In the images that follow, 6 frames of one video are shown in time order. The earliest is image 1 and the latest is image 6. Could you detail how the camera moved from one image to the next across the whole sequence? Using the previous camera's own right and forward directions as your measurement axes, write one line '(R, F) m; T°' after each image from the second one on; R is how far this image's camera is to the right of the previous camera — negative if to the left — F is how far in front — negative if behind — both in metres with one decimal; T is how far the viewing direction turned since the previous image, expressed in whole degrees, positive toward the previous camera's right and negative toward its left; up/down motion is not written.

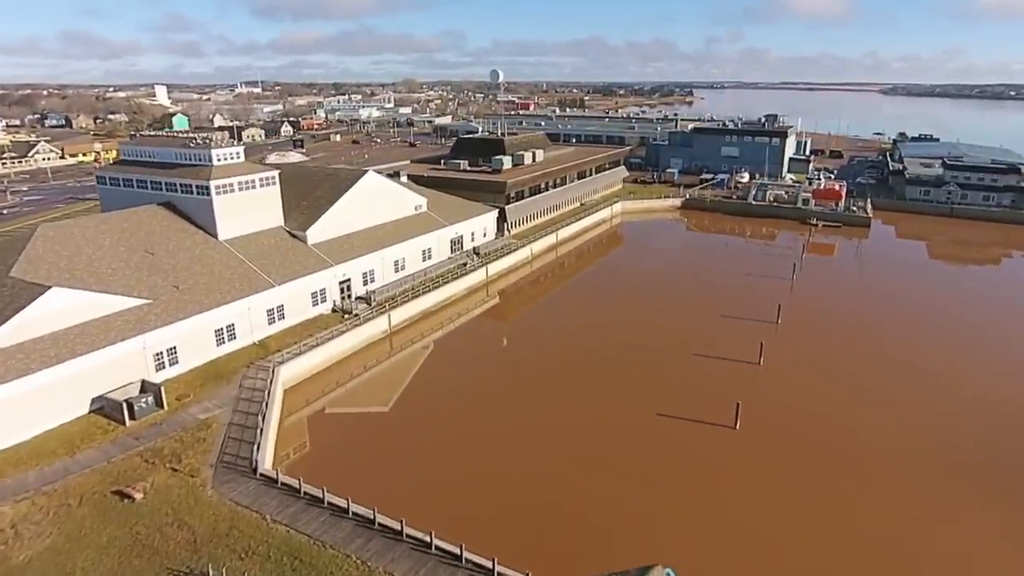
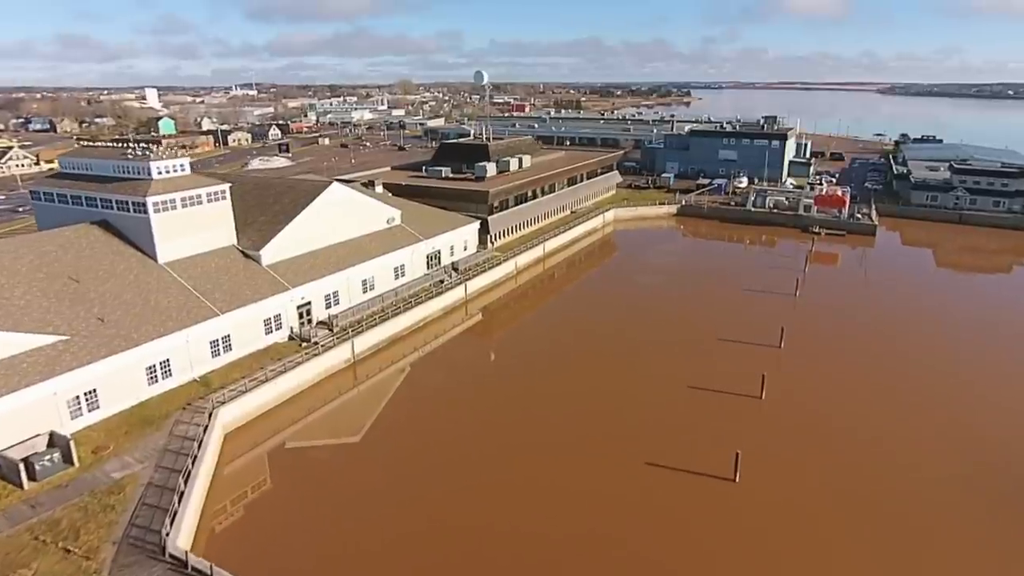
(+0.9, +2.5) m; 0°
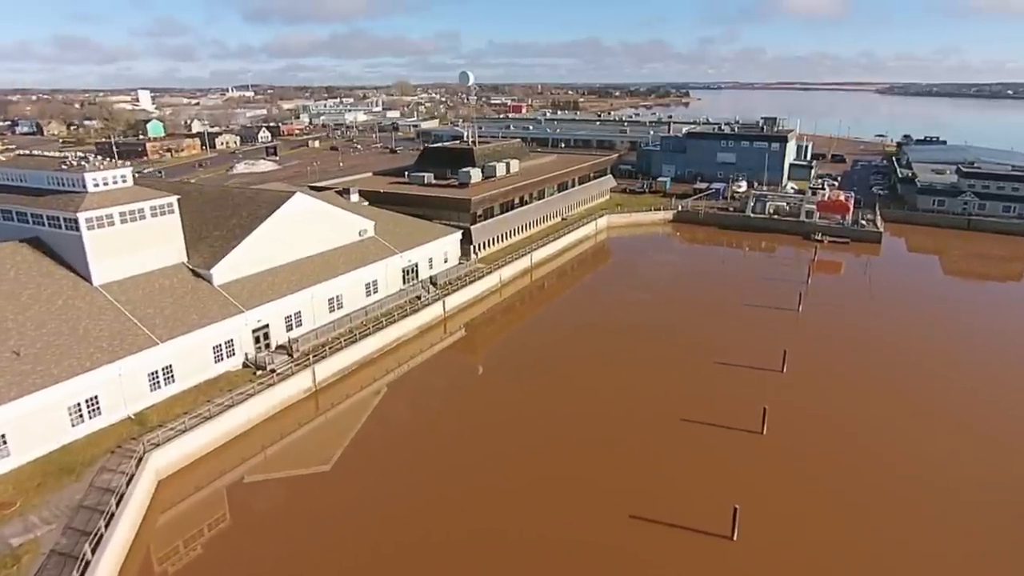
(+0.8, +2.2) m; 0°
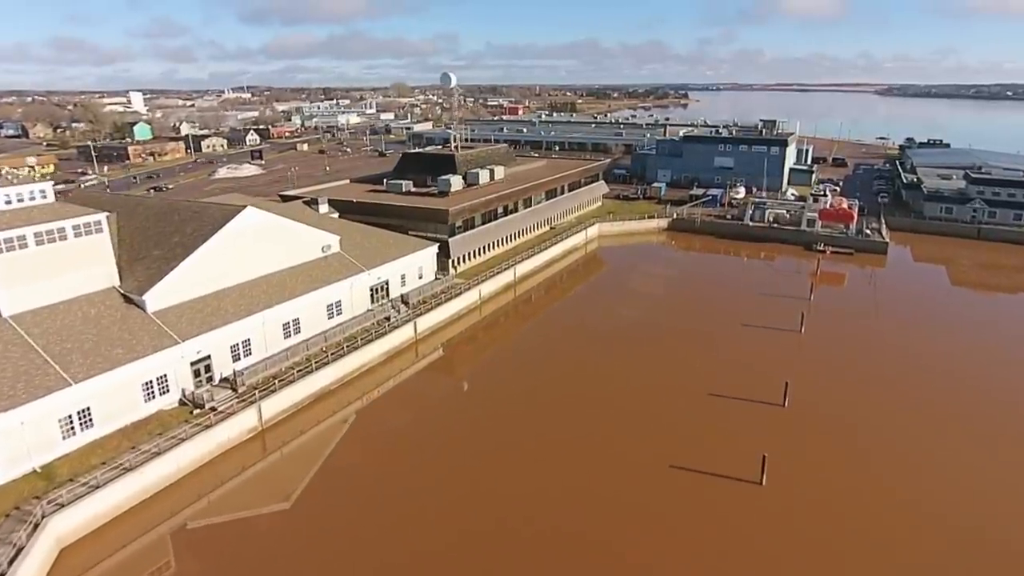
(+0.9, +2.4) m; 0°
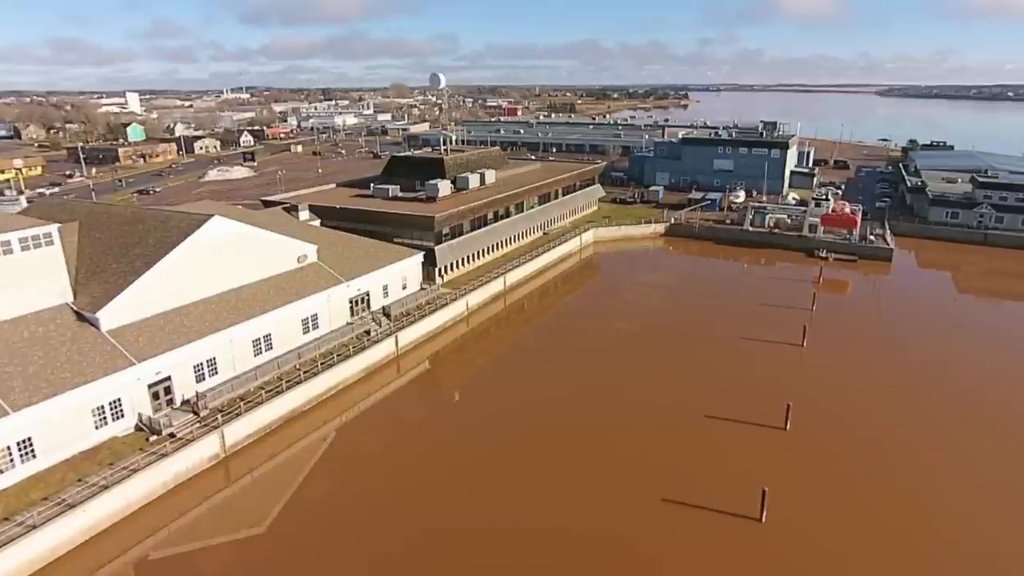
(+0.6, +1.4) m; 0°
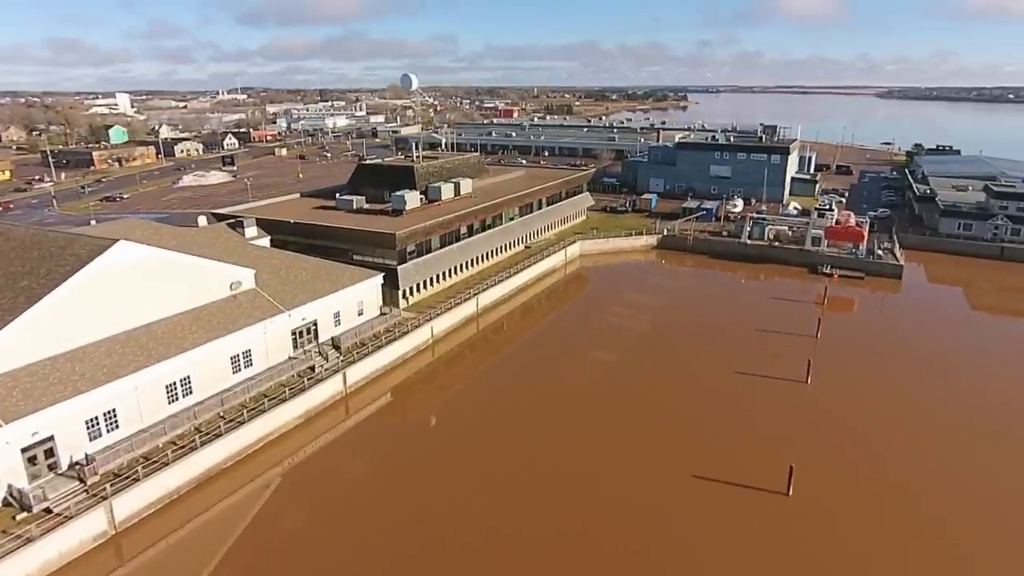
(+1.3, +3.2) m; 0°
